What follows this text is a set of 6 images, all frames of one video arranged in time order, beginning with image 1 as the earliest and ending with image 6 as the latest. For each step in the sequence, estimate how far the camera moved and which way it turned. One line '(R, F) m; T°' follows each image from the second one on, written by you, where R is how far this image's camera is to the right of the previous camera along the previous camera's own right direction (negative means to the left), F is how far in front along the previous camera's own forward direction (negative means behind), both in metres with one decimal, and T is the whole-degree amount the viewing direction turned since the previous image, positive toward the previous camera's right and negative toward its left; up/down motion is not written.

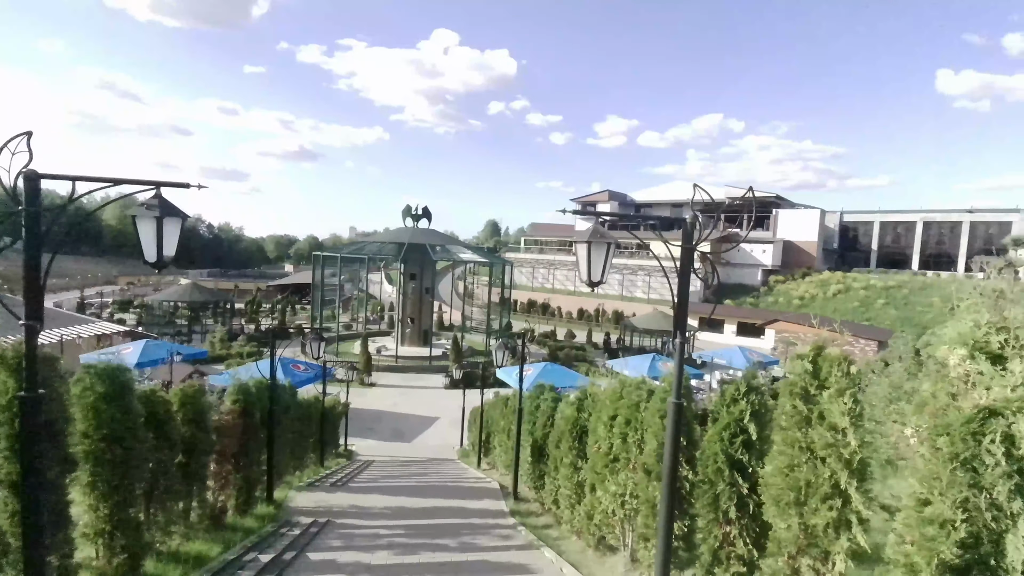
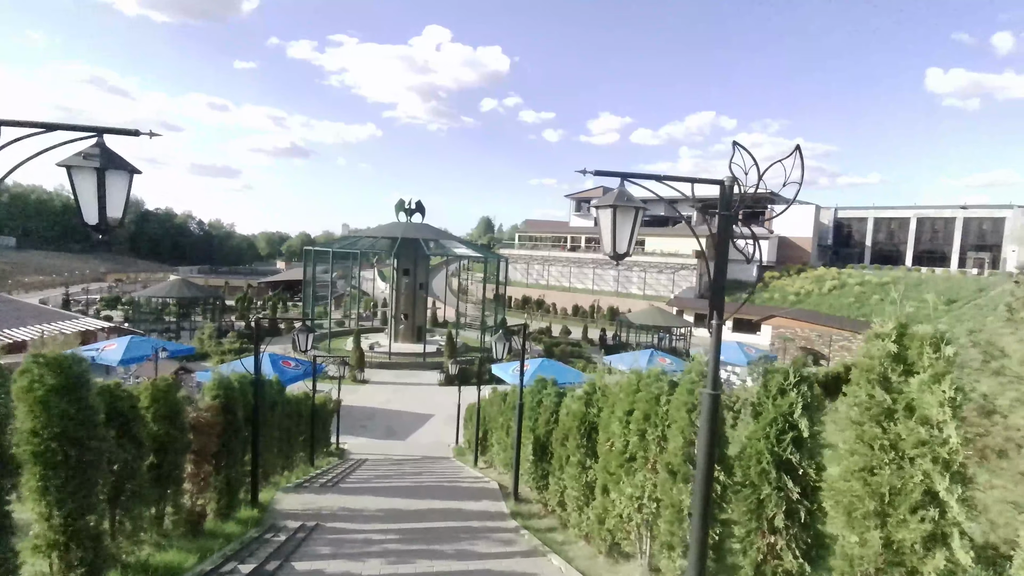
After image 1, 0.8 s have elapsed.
(-0.1, +0.5) m; +1°
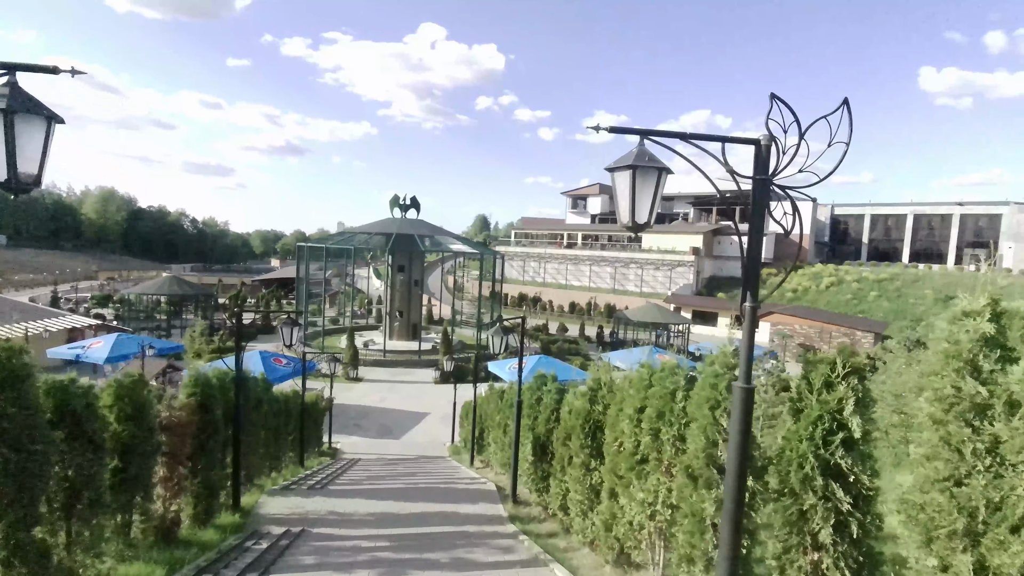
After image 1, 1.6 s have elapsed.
(0.0, +0.4) m; 0°
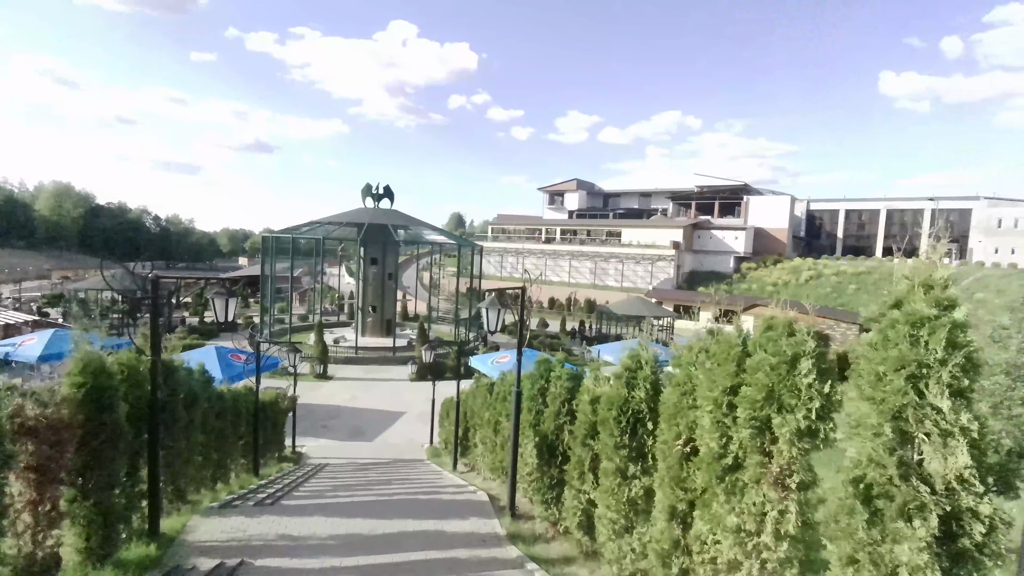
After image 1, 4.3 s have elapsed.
(-0.3, +1.5) m; +3°
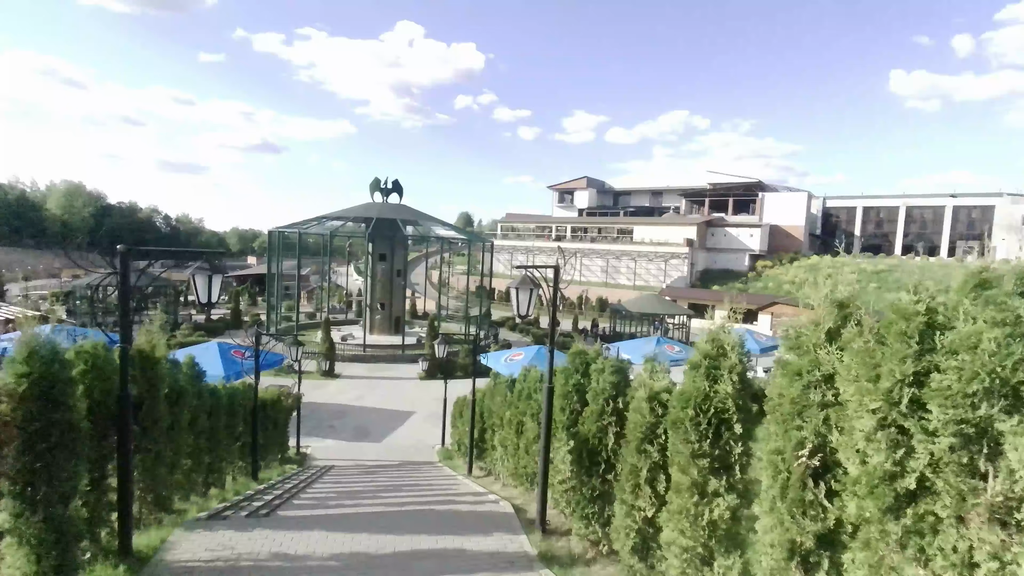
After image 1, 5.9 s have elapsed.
(-0.2, +0.9) m; -1°
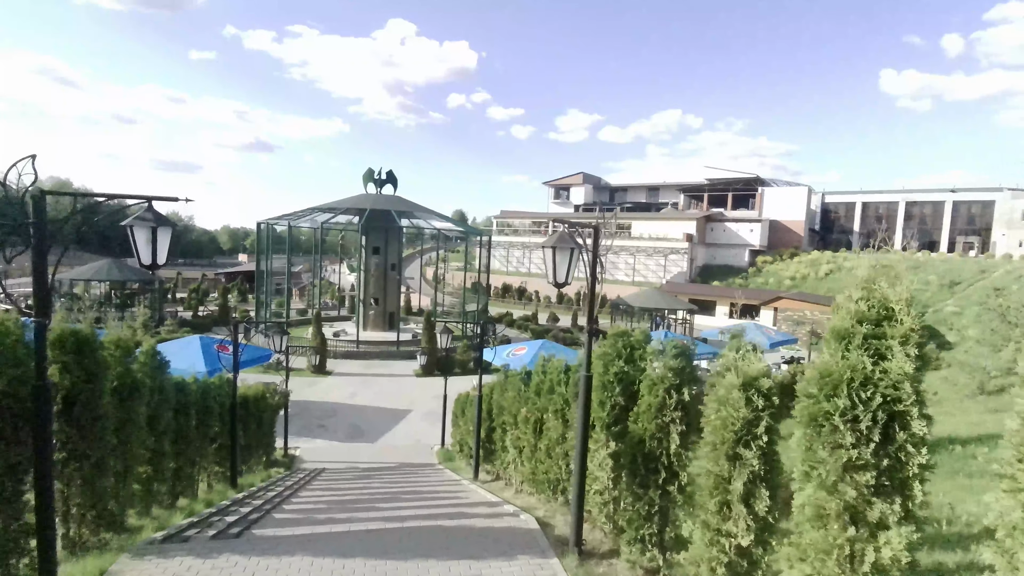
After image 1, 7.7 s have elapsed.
(-0.3, +1.1) m; +1°
